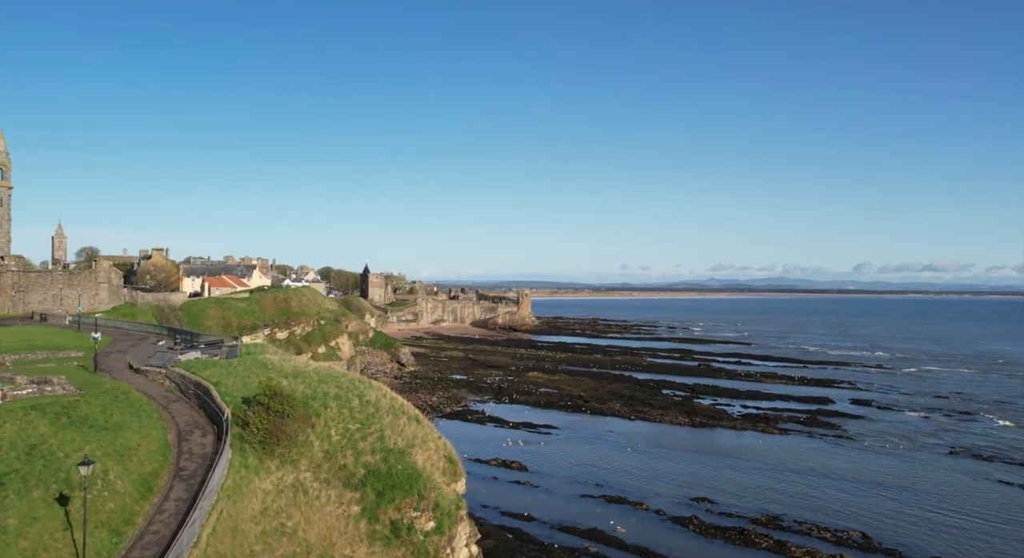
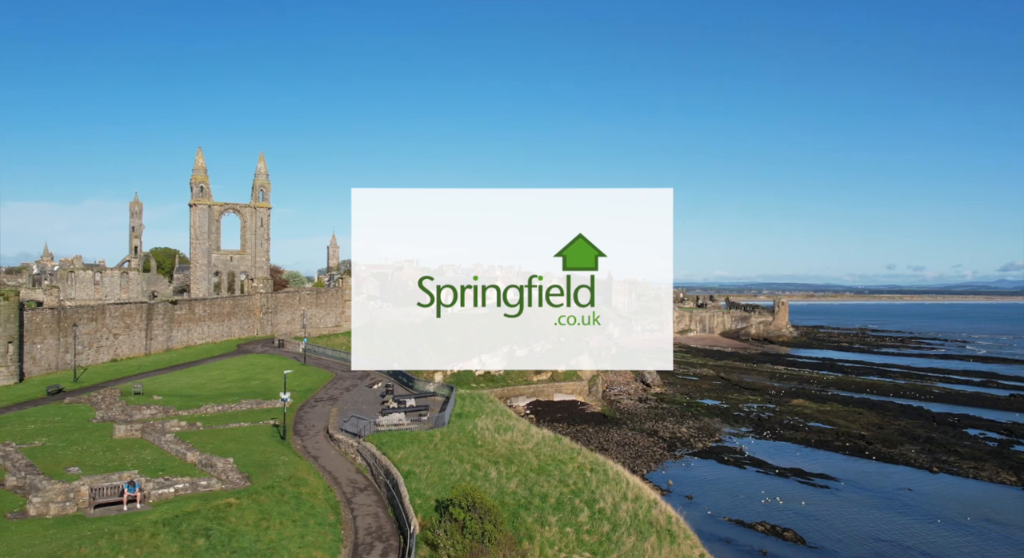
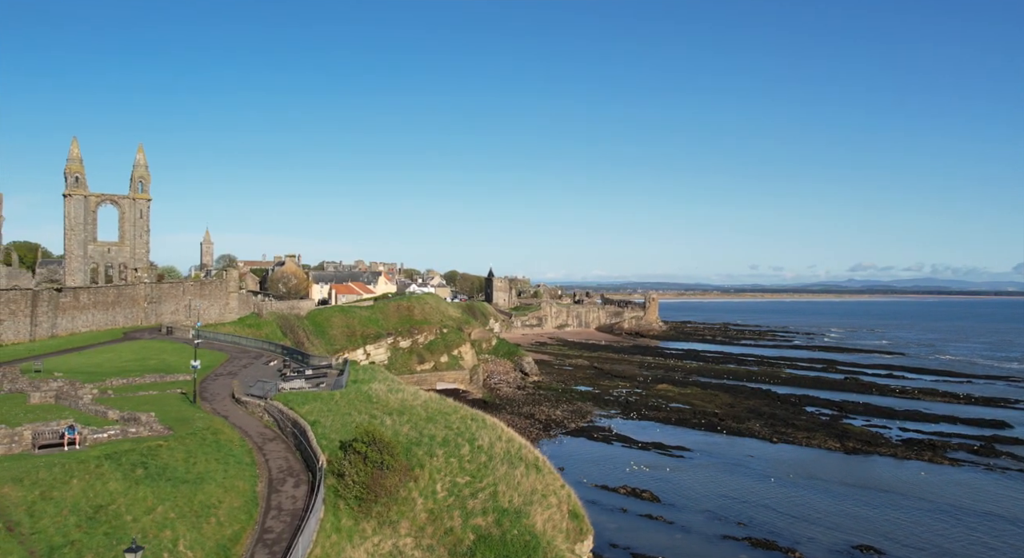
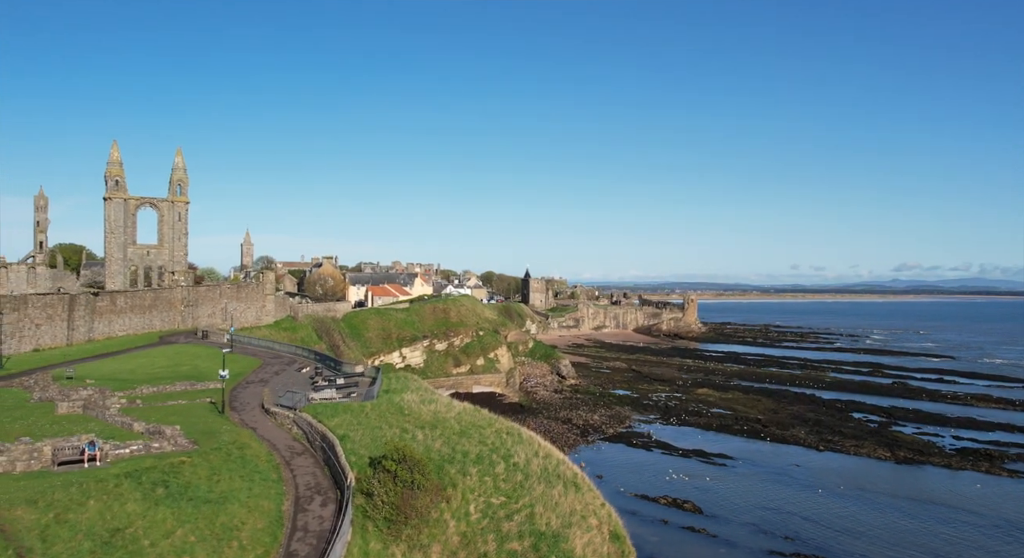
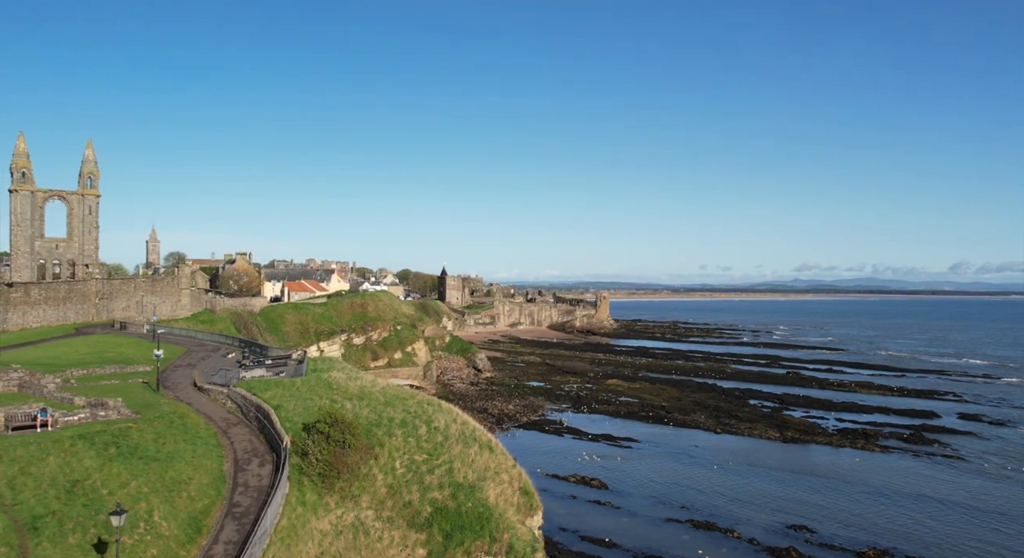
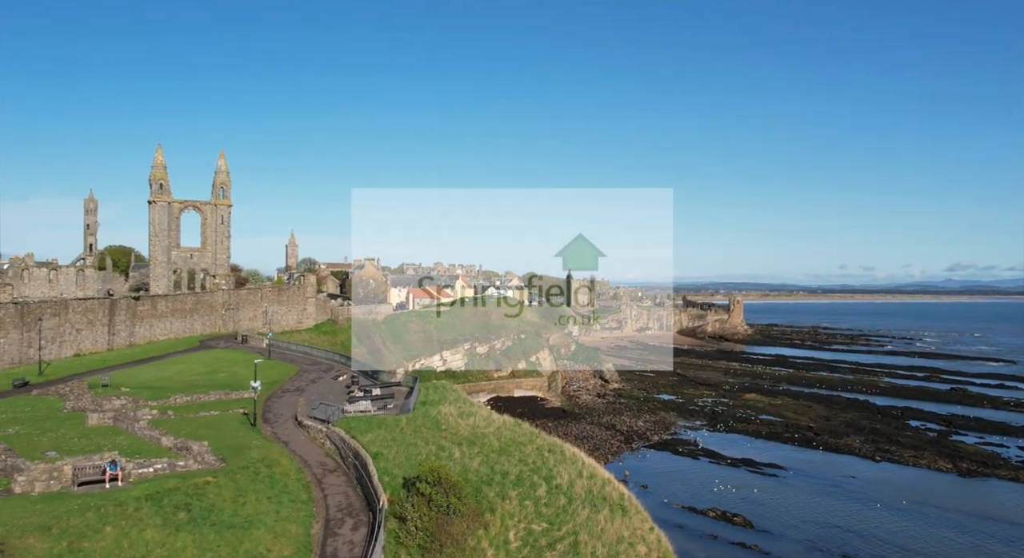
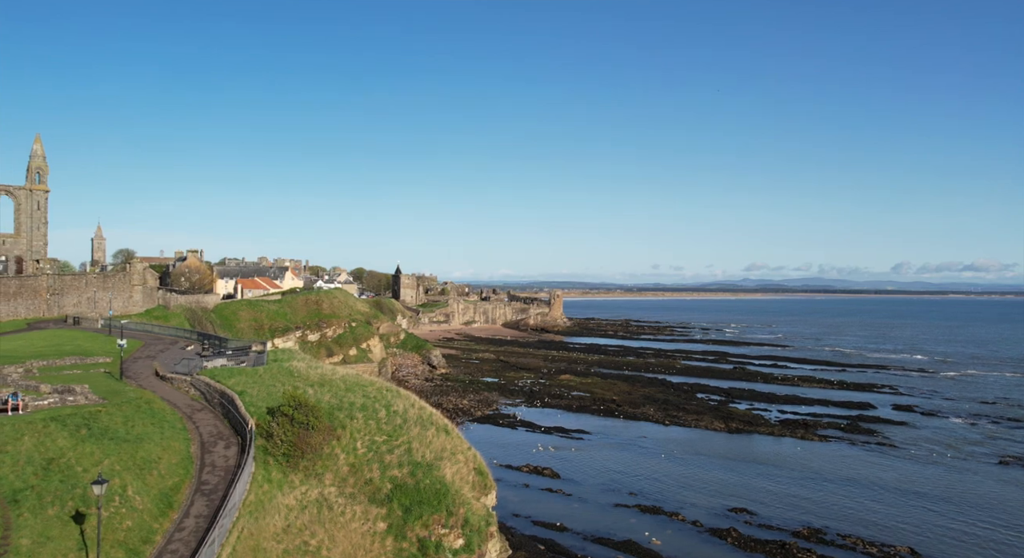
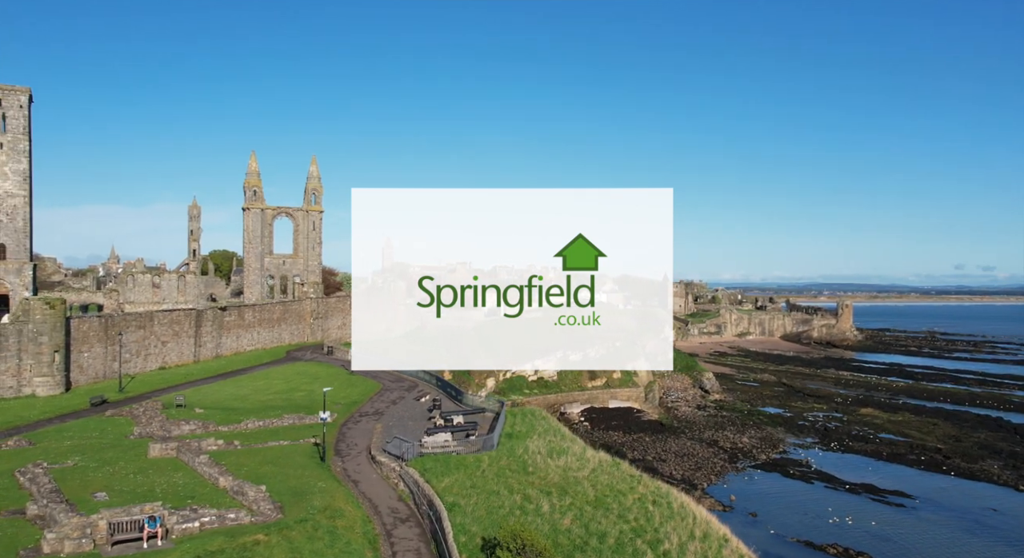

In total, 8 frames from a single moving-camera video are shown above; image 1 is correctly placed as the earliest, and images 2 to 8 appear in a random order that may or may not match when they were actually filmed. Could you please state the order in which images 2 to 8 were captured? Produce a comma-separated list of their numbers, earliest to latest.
7, 5, 3, 4, 6, 2, 8
